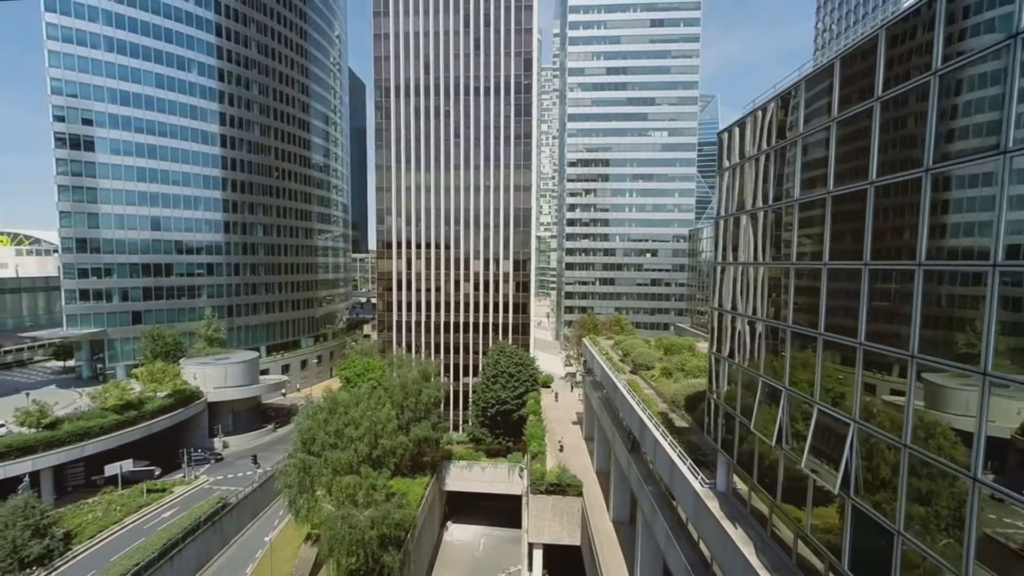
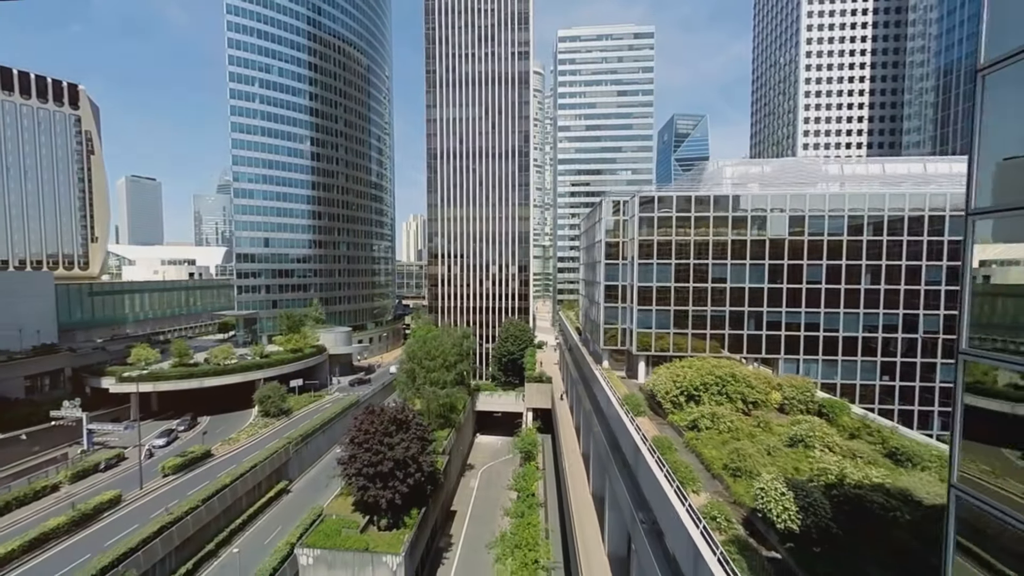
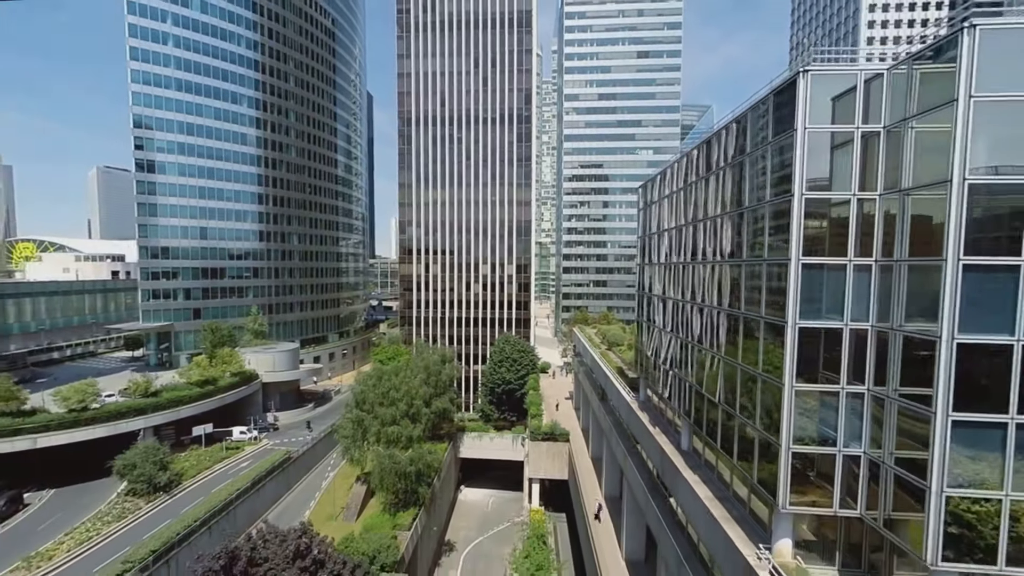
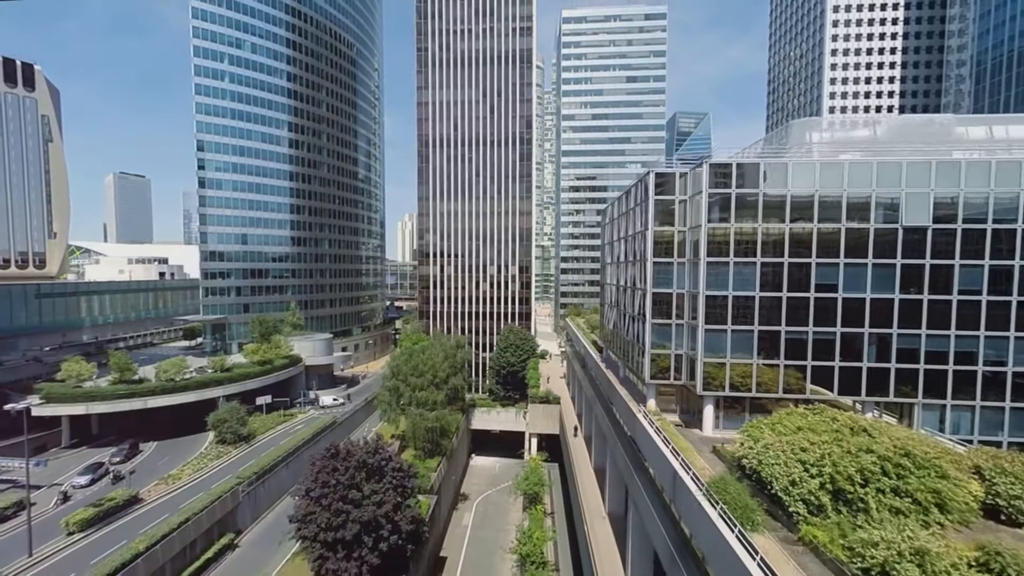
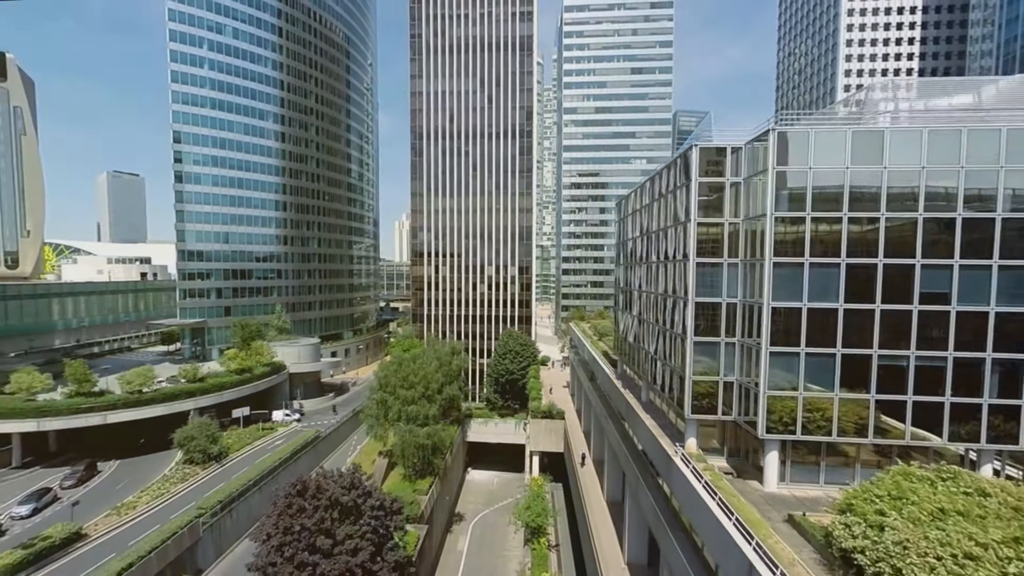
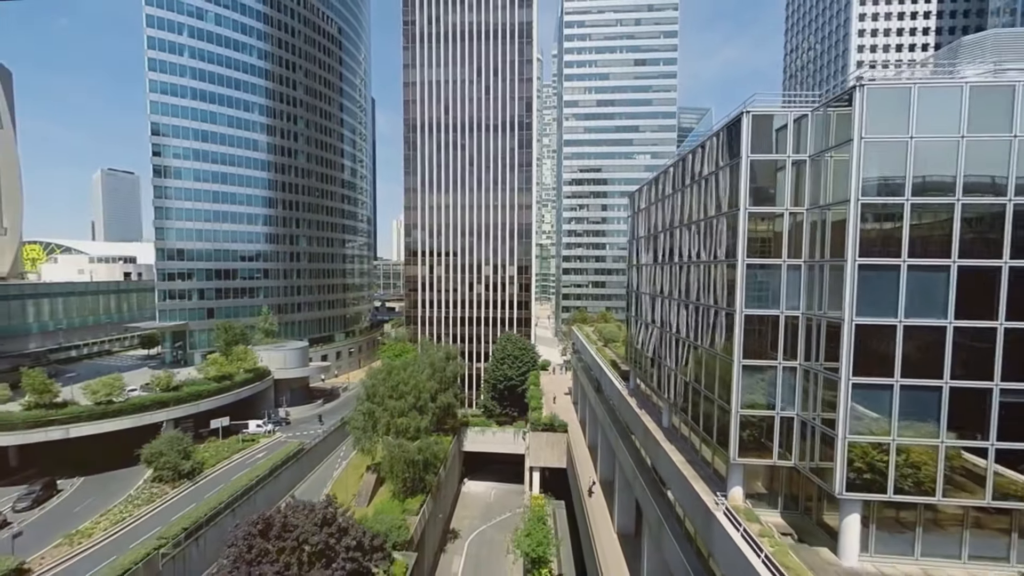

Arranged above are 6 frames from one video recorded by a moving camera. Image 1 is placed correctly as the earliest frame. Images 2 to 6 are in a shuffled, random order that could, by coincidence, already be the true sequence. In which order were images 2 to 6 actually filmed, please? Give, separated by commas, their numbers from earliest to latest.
3, 6, 5, 4, 2
